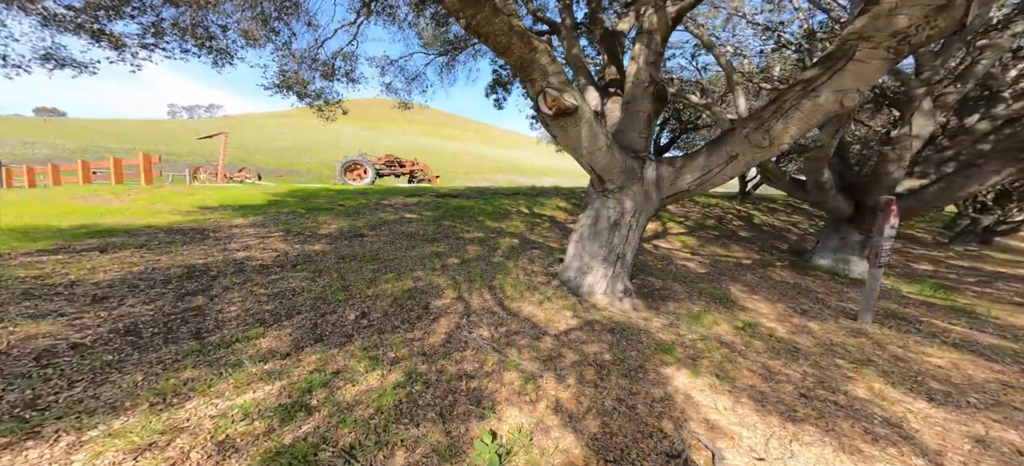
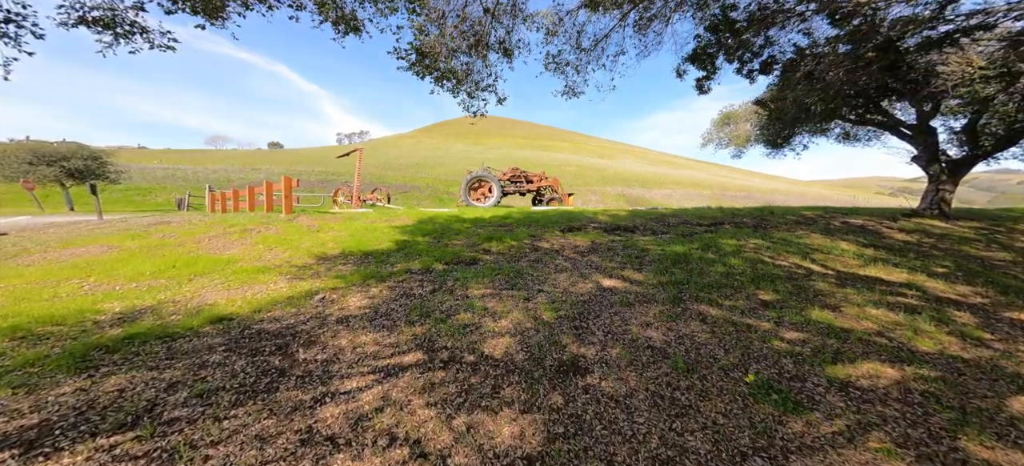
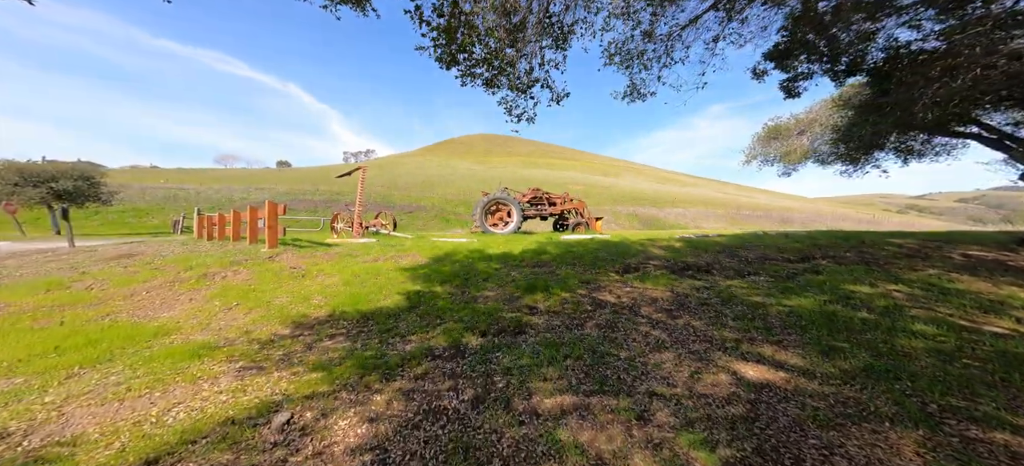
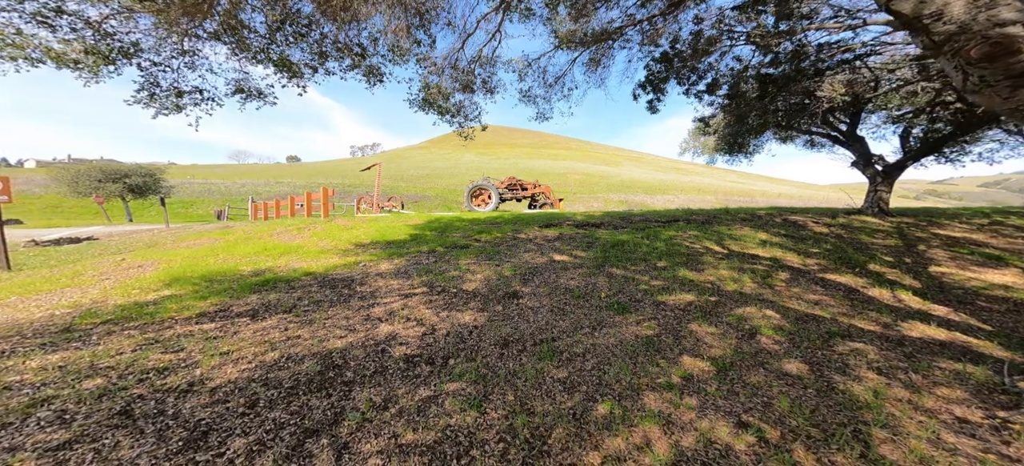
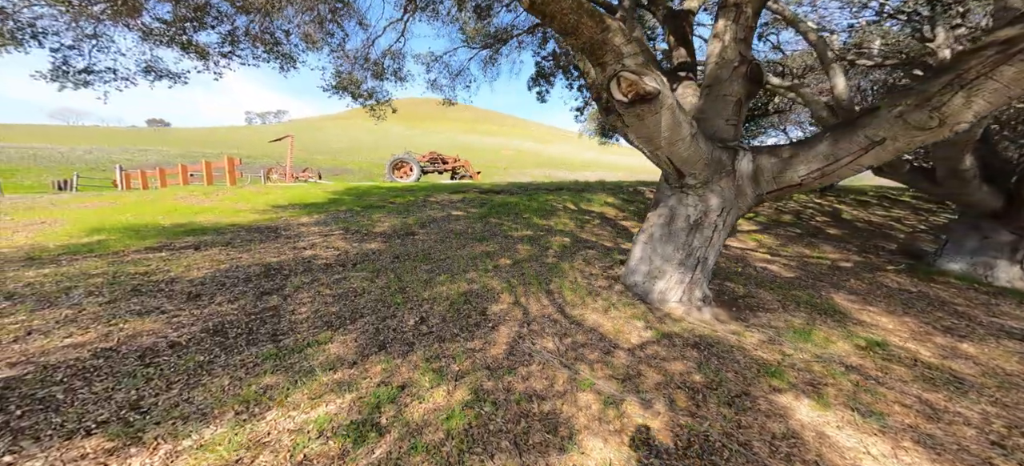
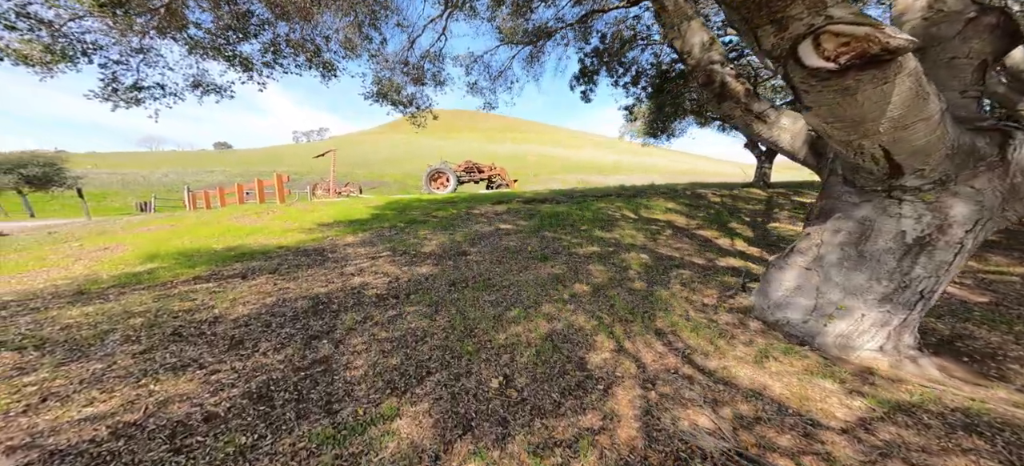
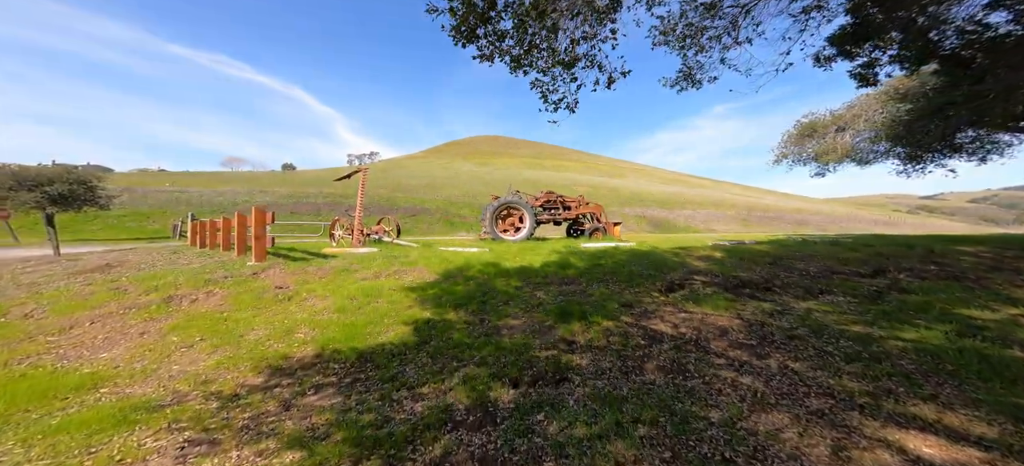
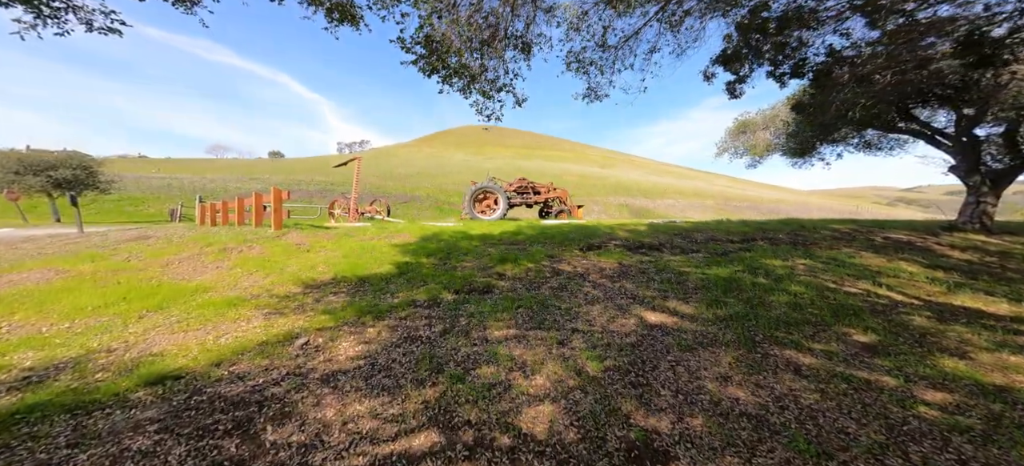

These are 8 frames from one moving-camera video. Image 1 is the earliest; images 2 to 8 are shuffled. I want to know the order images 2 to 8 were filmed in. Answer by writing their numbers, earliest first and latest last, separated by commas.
5, 6, 4, 2, 8, 3, 7
